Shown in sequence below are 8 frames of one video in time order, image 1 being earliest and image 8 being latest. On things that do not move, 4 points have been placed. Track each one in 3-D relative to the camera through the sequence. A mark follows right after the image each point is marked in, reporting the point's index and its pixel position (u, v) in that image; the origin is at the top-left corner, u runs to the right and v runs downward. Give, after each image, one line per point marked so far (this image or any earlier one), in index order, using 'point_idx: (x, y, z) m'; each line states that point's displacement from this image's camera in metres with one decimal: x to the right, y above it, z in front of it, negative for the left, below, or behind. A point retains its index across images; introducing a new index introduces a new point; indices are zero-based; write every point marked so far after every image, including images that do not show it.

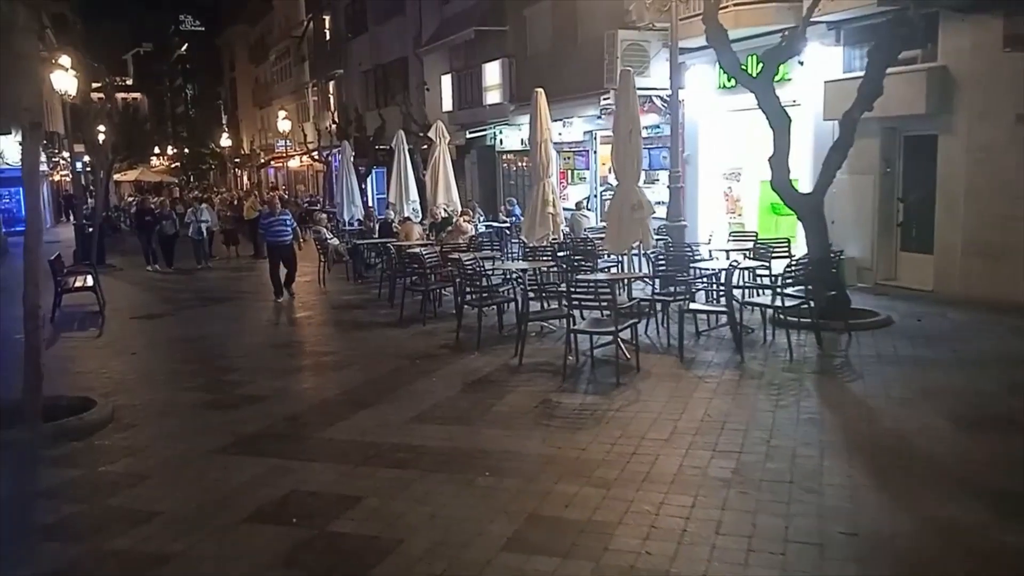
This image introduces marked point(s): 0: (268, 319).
0: (-4.2, -0.5, +14.4) m
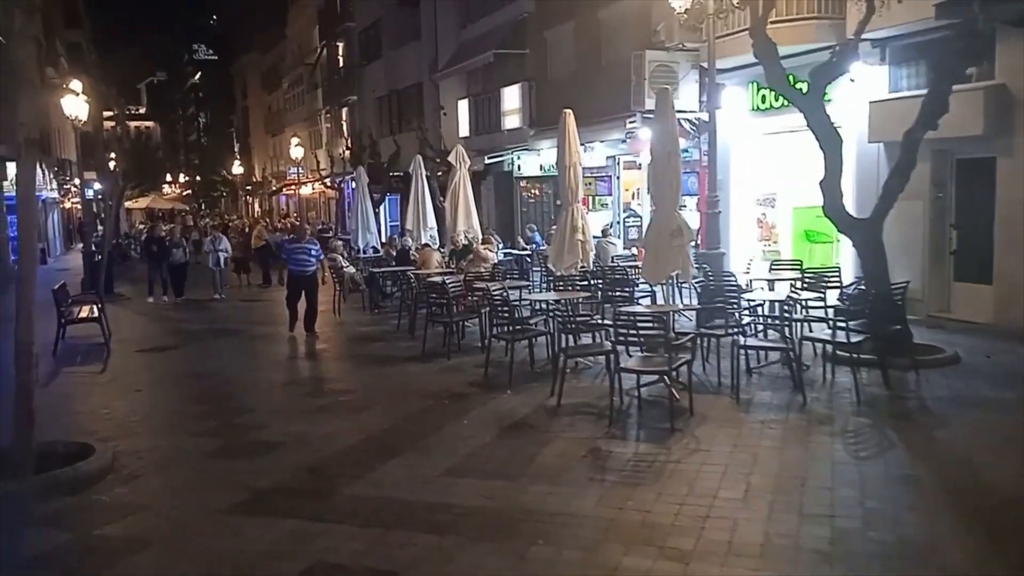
0: (-3.7, -1.0, +13.6) m
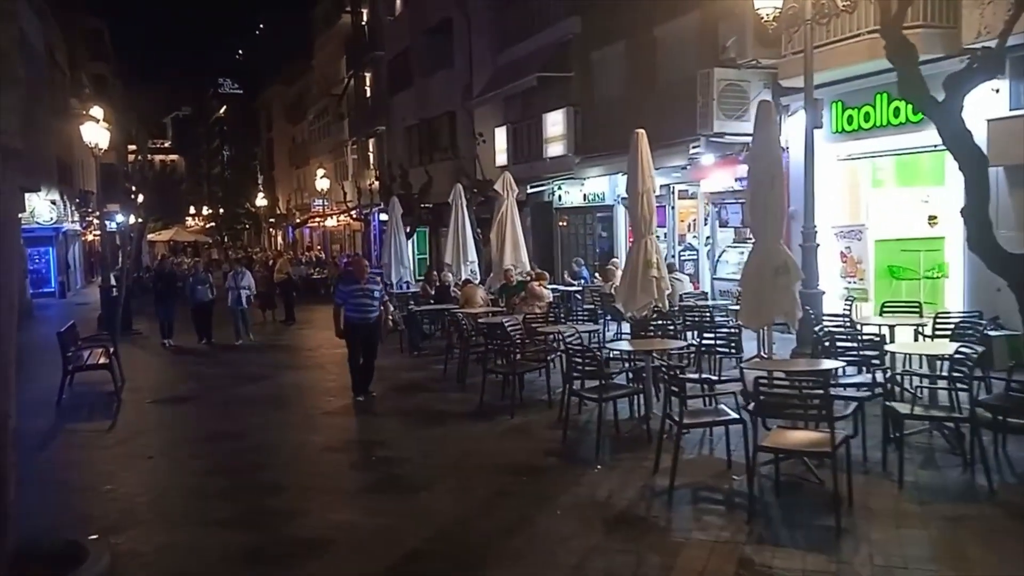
0: (-2.7, -1.7, +11.8) m
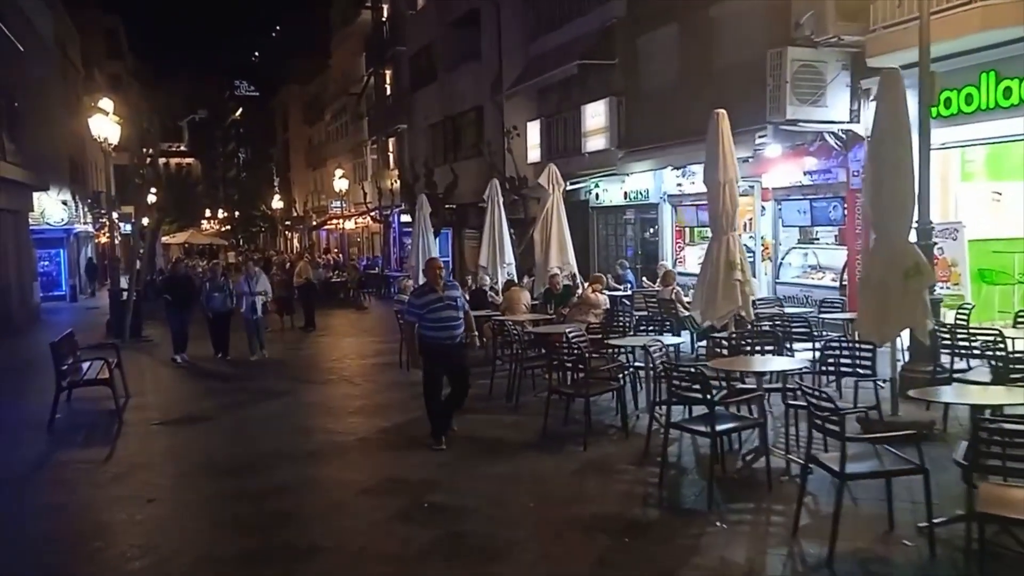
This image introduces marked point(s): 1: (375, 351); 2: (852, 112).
0: (-2.0, -1.7, +10.1) m
1: (-2.9, -1.3, +18.2) m
2: (+6.2, +3.2, +15.2) m
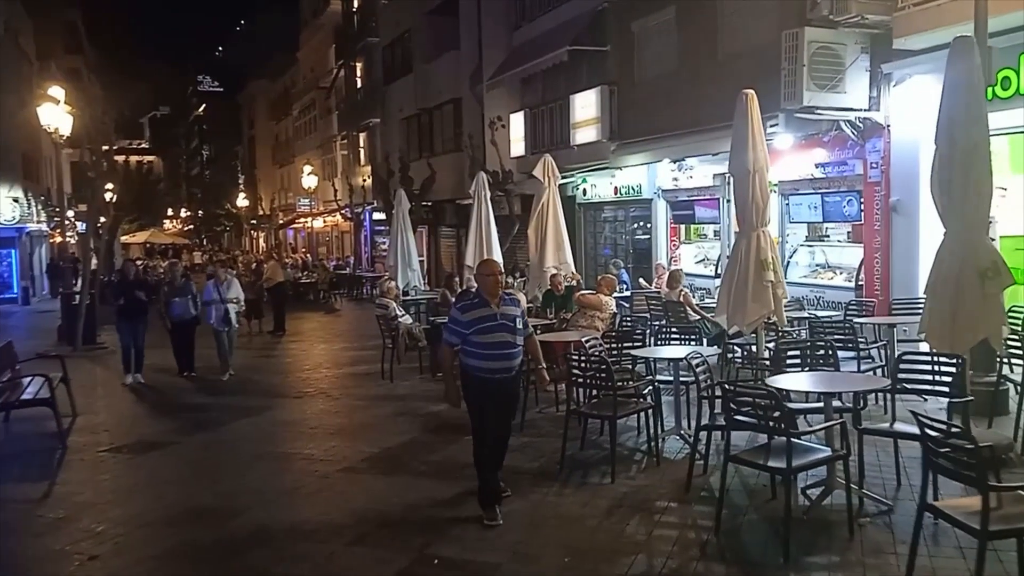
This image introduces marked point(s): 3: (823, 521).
0: (-1.9, -1.8, +8.8) m
1: (-3.1, -1.4, +16.7) m
2: (+6.0, +3.2, +14.1) m
3: (+2.3, -1.7, +6.1) m
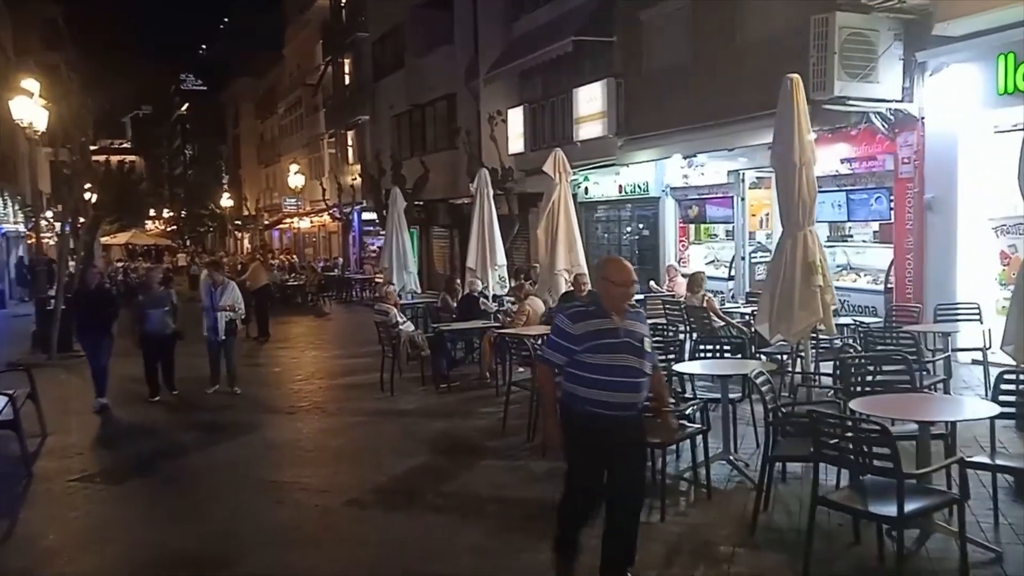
0: (-1.6, -1.8, +7.7) m
1: (-3.0, -1.5, +15.7) m
2: (+6.2, +3.1, +13.2) m
3: (+2.6, -1.7, +5.2) m
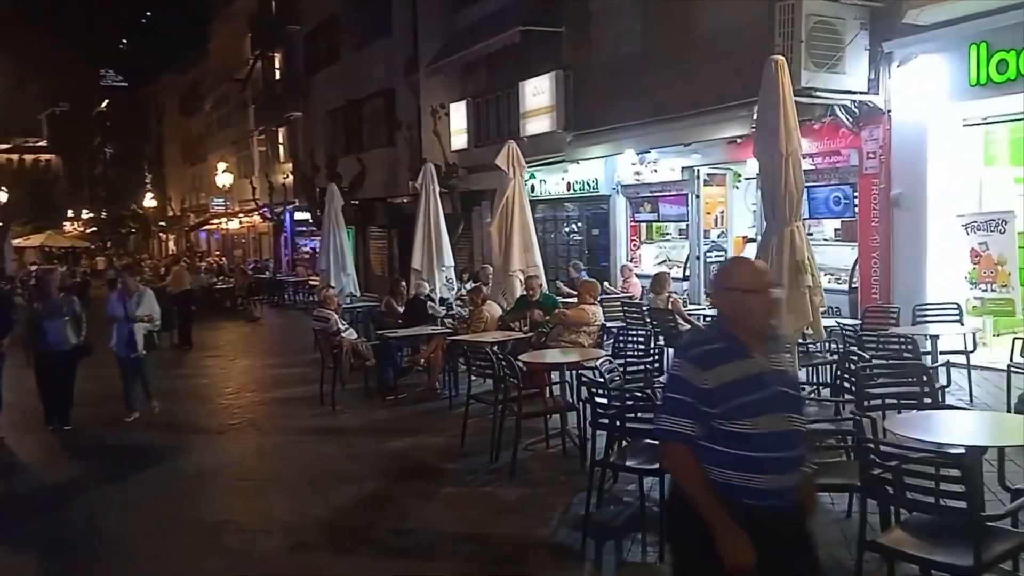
0: (-1.9, -1.9, +6.6) m
1: (-3.9, -1.5, +14.4) m
2: (+5.4, +3.1, +12.7) m
3: (+2.5, -1.7, +4.4) m
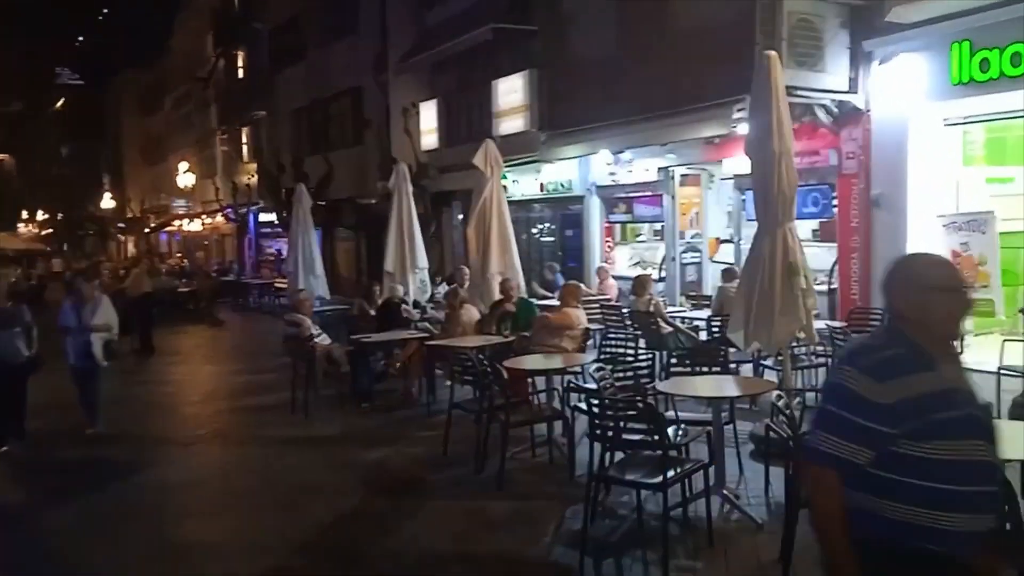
0: (-2.0, -1.9, +6.2) m
1: (-4.3, -1.6, +13.9) m
2: (+5.1, +3.1, +12.6) m
3: (+2.5, -1.7, +4.2) m
